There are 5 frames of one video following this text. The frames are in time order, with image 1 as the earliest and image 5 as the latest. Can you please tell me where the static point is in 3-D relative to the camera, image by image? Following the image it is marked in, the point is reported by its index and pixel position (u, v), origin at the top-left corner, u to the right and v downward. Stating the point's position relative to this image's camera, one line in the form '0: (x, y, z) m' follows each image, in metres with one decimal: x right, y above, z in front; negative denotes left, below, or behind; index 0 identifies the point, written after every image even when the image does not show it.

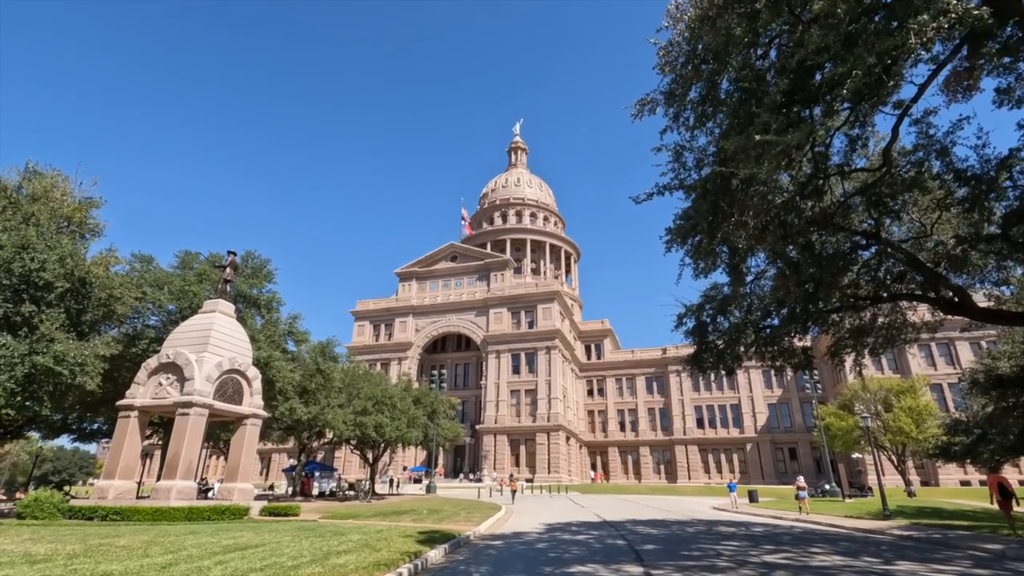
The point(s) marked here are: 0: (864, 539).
0: (+9.2, -6.5, +13.8) m
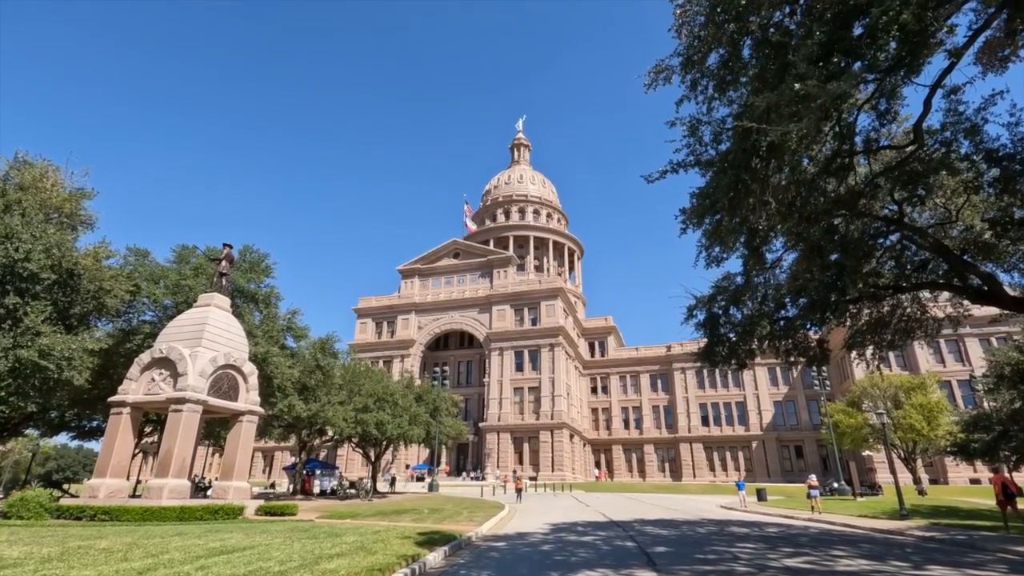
0: (+9.3, -6.2, +13.1) m
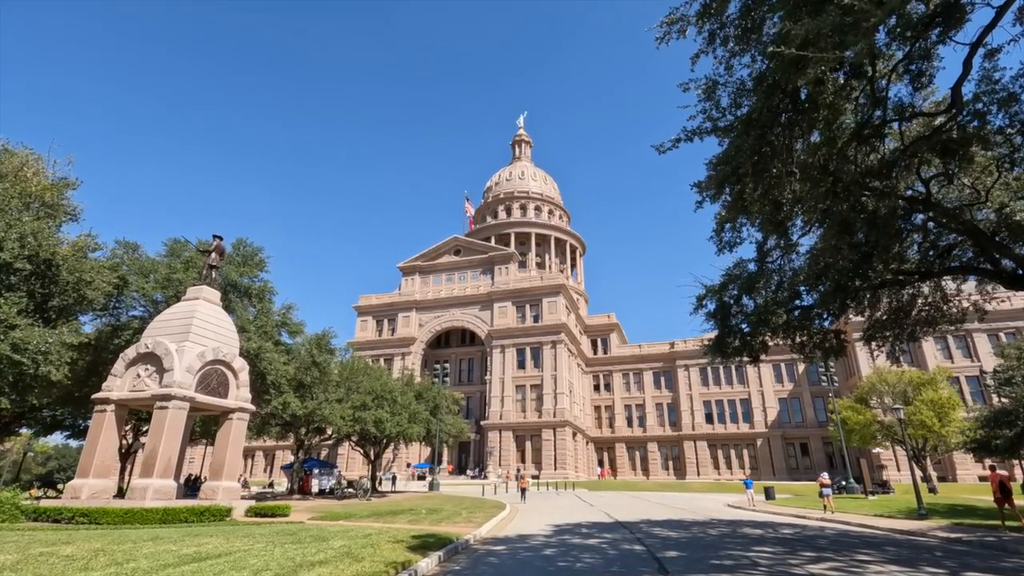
0: (+9.3, -5.9, +12.3) m
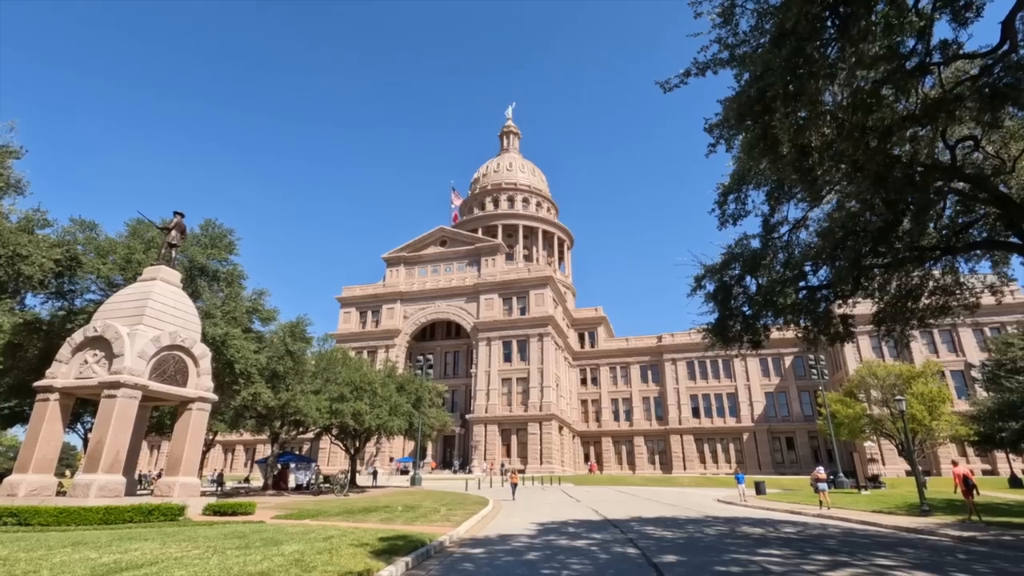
0: (+8.8, -5.4, +11.3) m
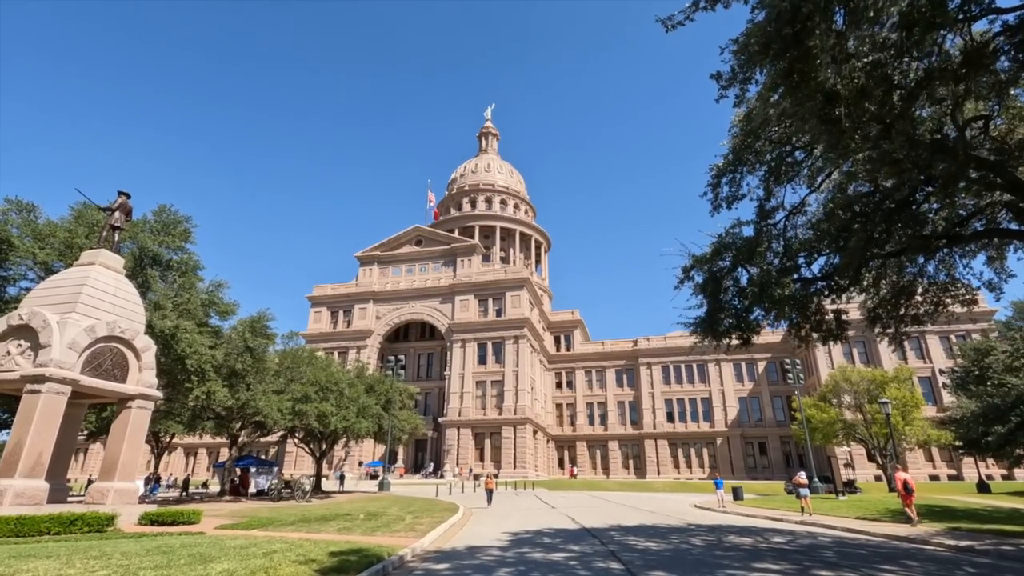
0: (+8.2, -5.3, +10.5) m
